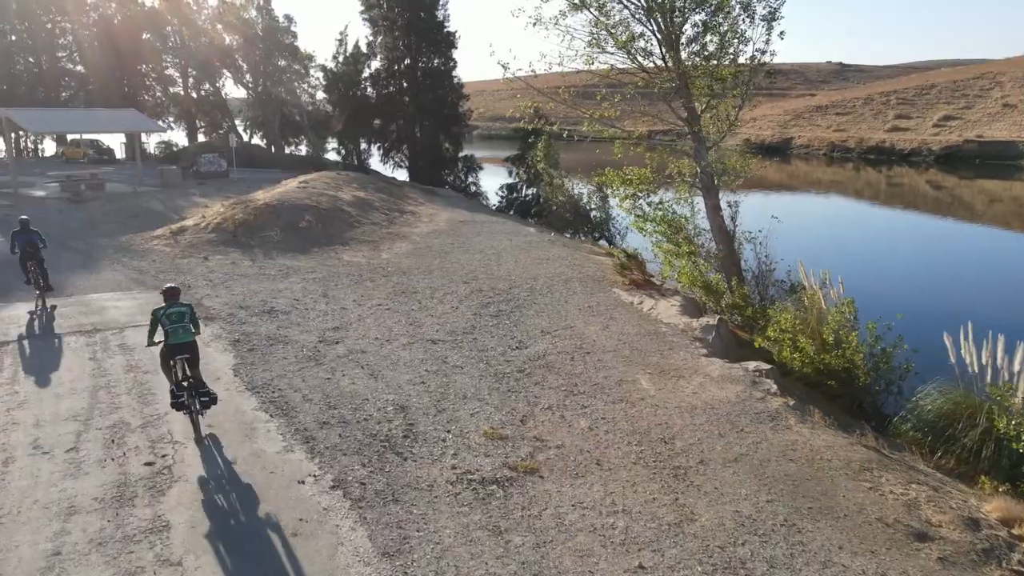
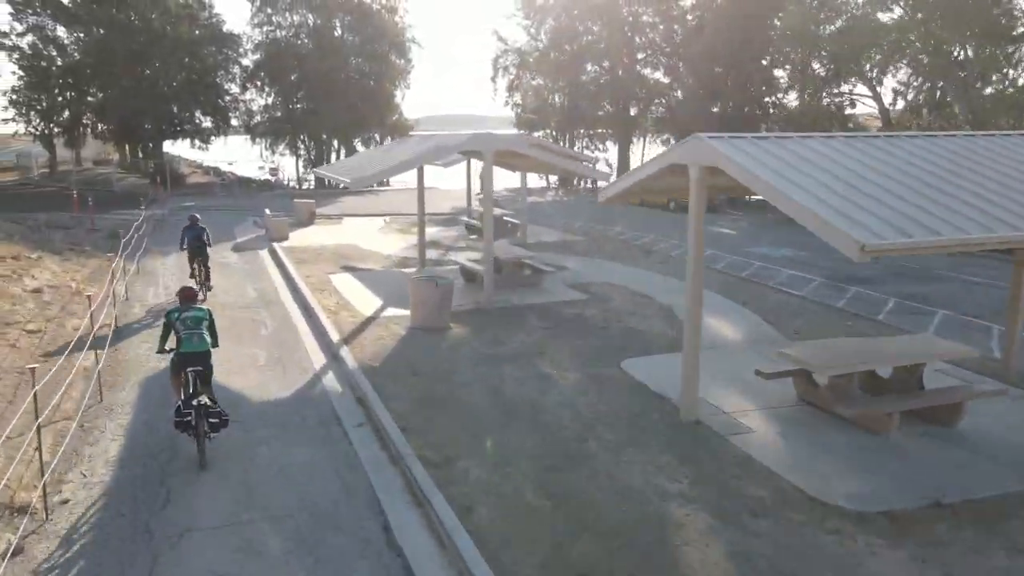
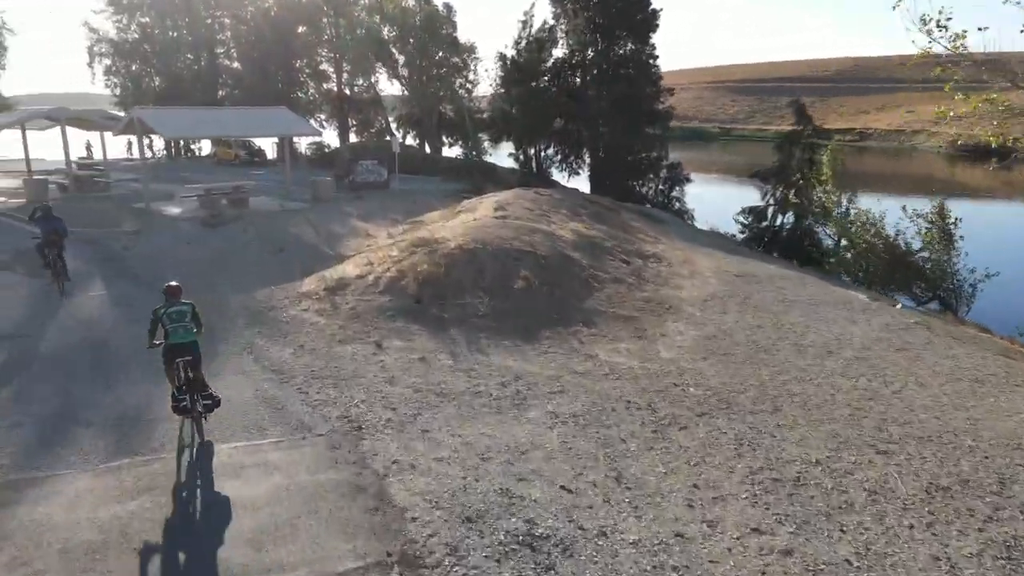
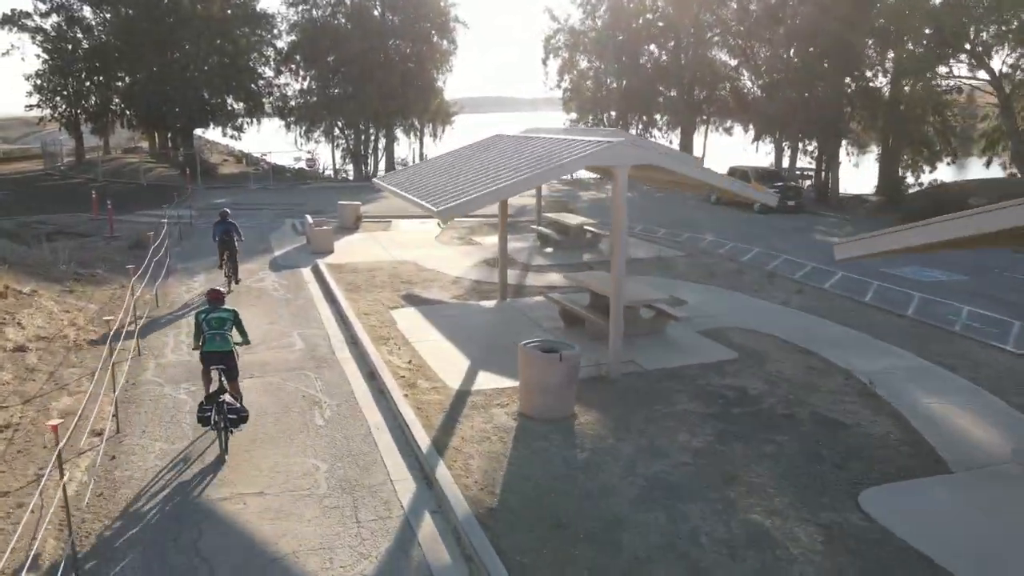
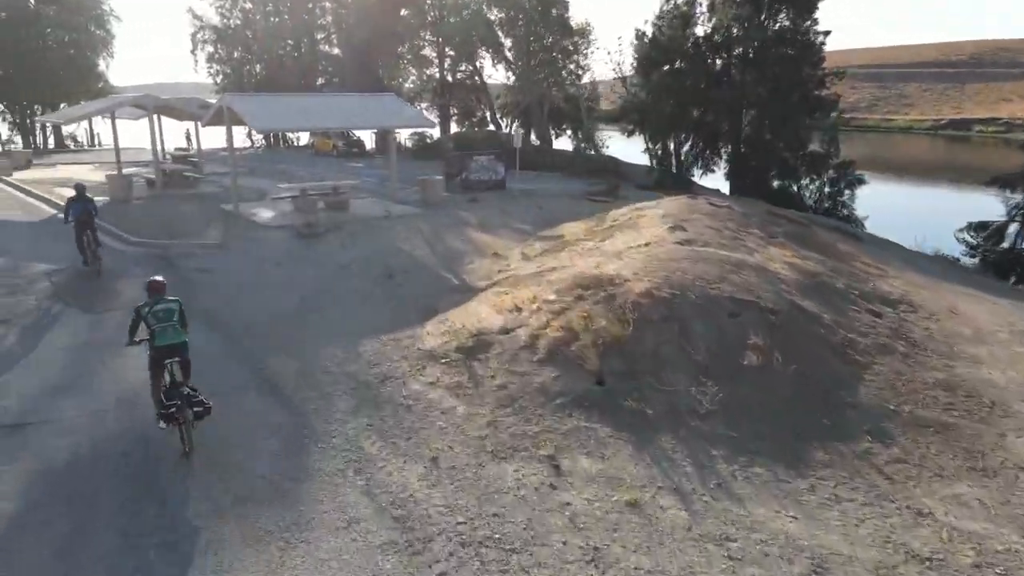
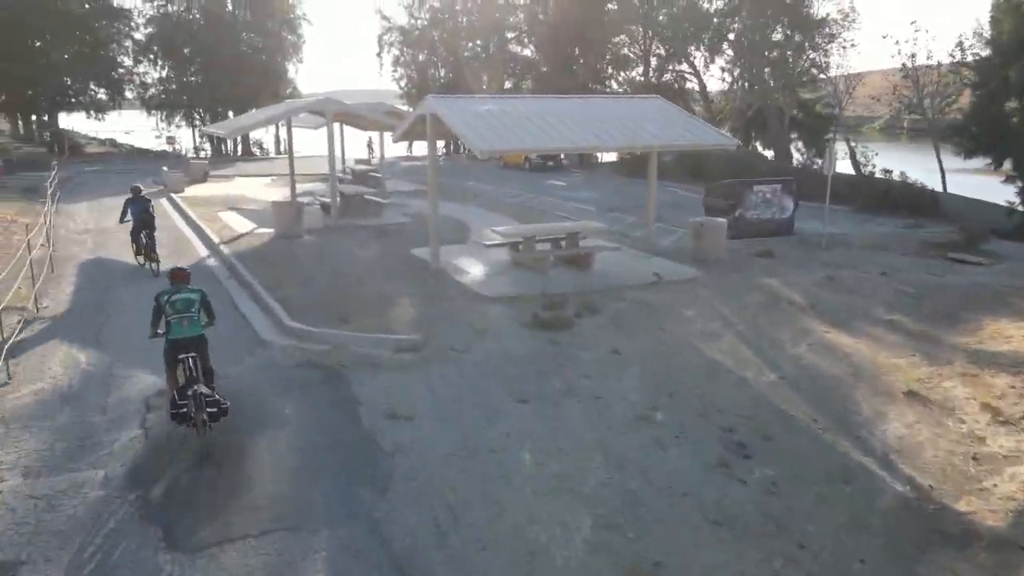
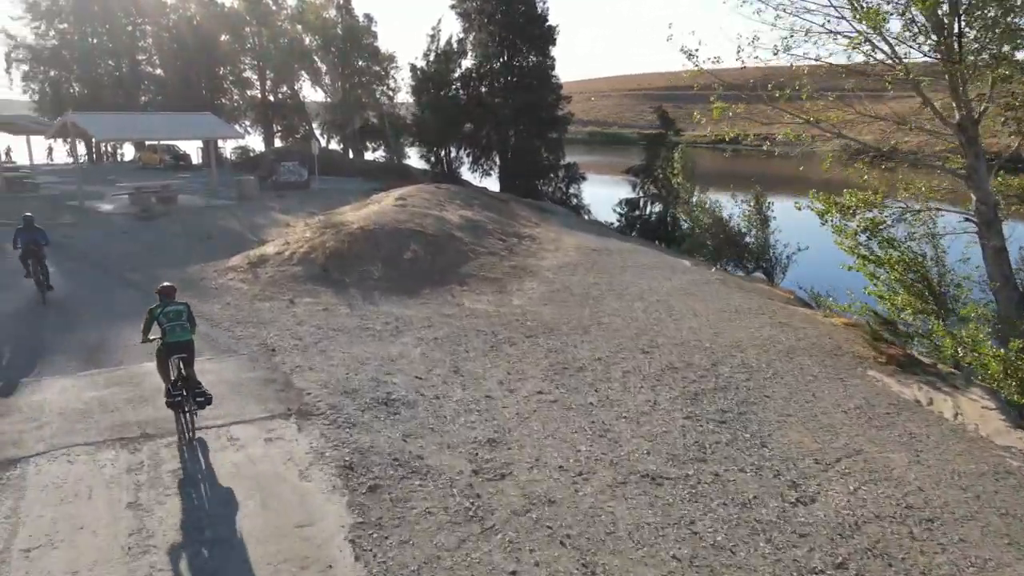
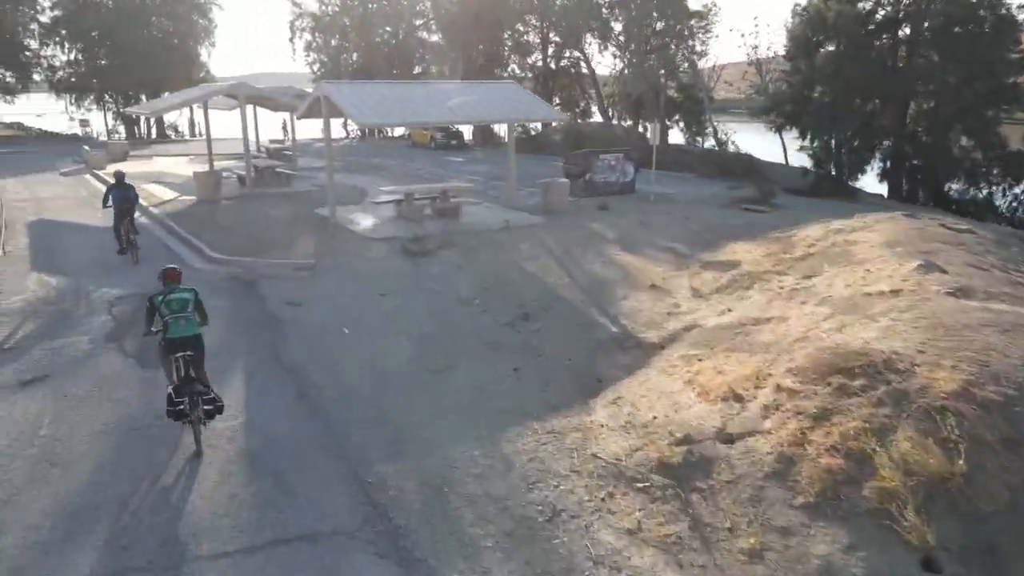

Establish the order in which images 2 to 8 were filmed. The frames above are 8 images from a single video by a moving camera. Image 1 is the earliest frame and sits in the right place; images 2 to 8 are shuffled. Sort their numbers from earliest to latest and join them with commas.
7, 3, 5, 8, 6, 2, 4
